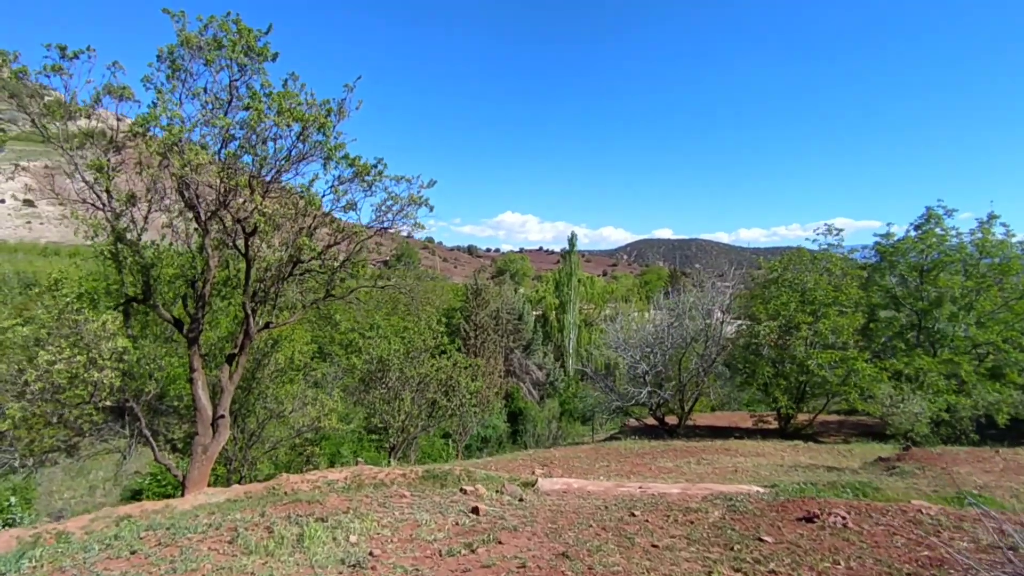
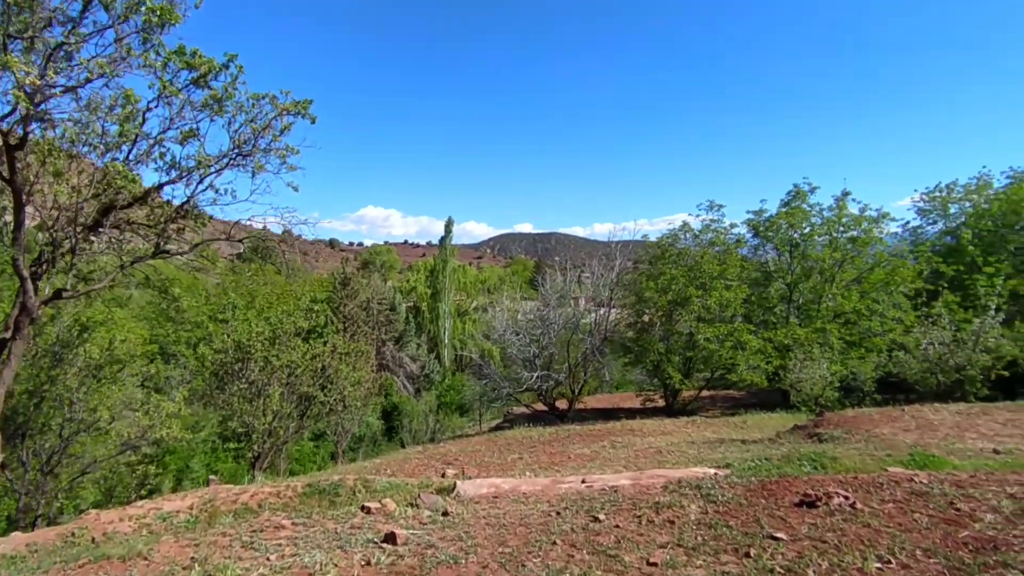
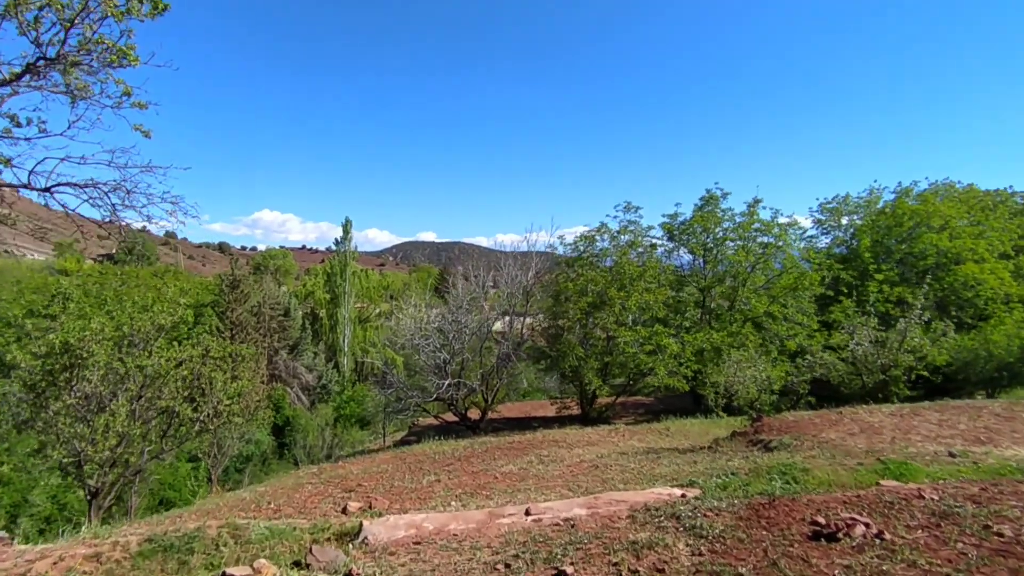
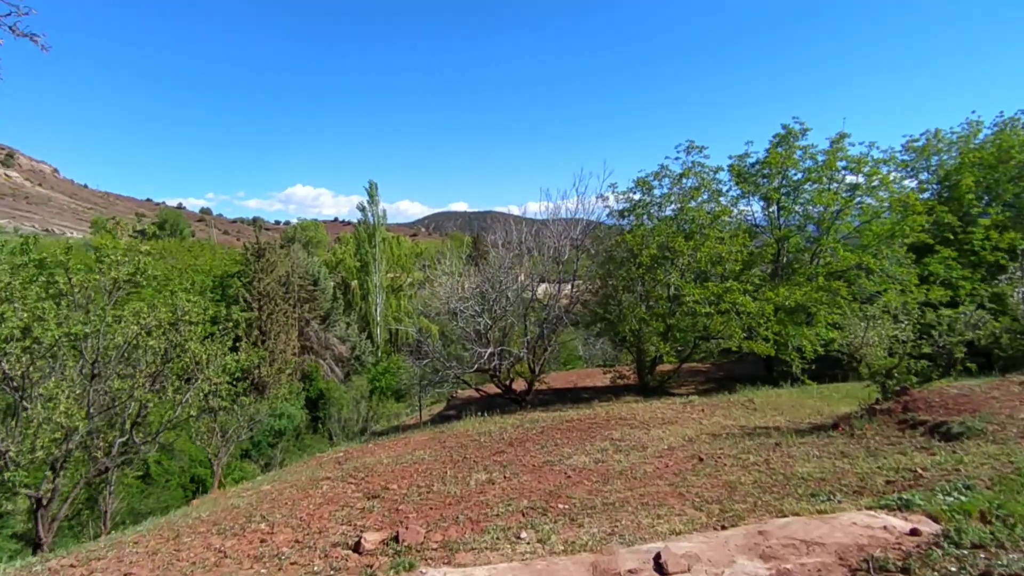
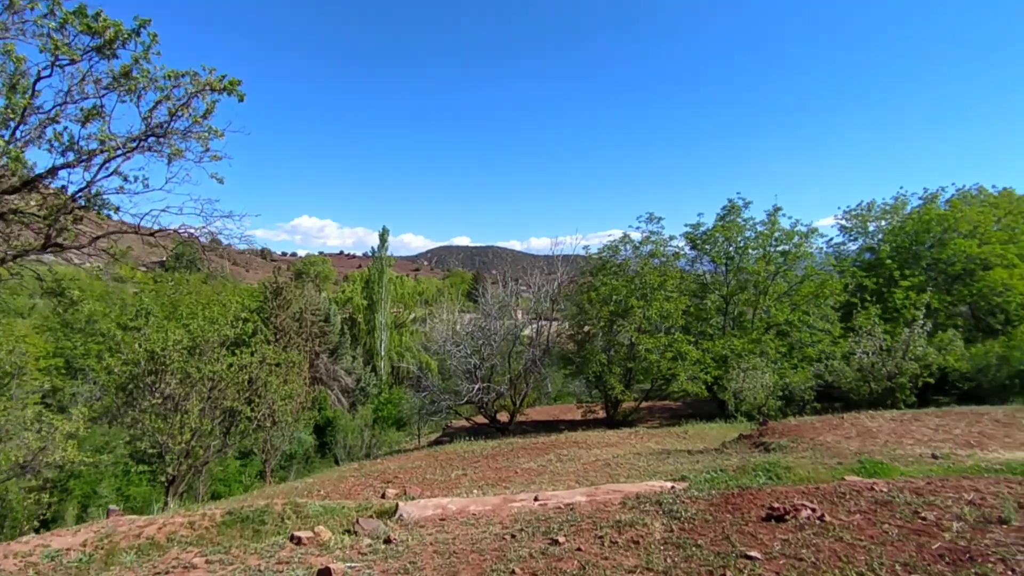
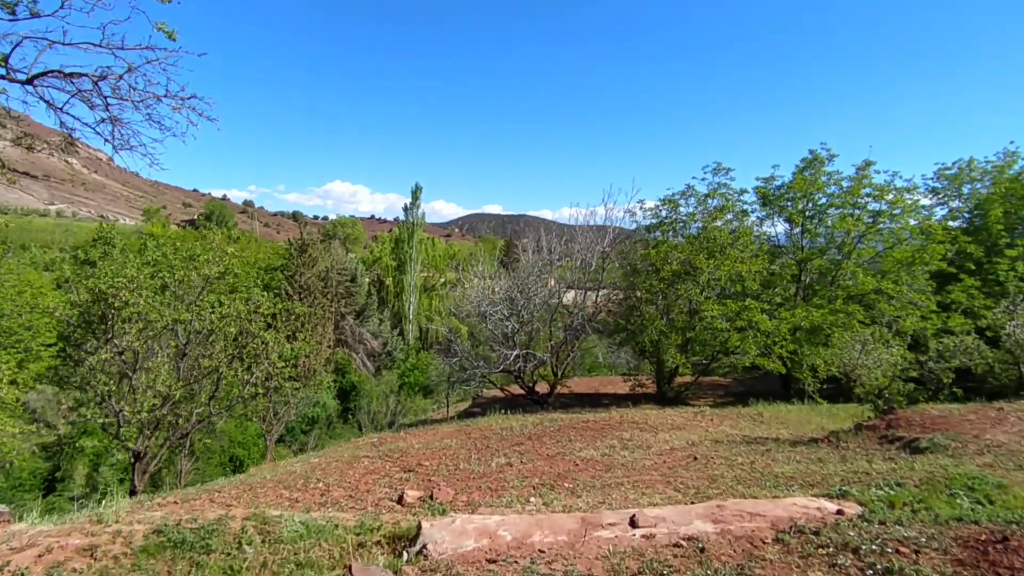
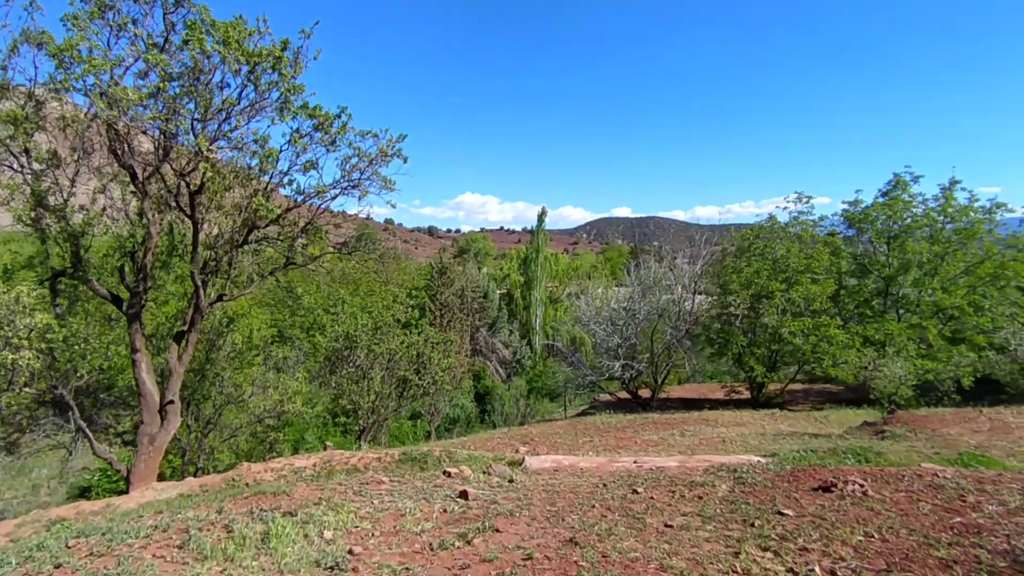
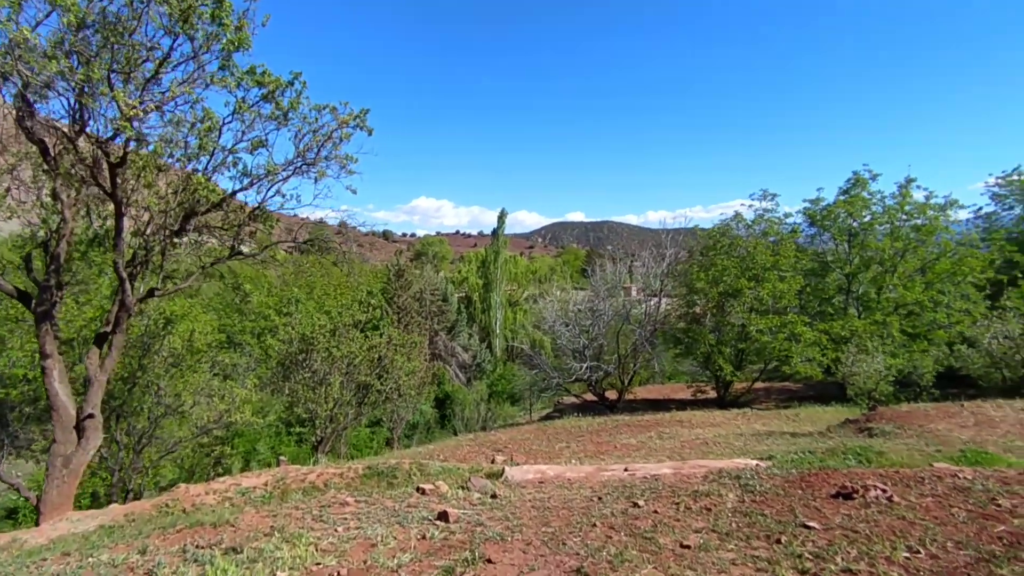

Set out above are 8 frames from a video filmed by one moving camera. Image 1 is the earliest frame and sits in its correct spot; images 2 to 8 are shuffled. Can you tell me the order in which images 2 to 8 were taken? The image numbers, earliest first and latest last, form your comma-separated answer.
7, 8, 2, 5, 3, 6, 4
